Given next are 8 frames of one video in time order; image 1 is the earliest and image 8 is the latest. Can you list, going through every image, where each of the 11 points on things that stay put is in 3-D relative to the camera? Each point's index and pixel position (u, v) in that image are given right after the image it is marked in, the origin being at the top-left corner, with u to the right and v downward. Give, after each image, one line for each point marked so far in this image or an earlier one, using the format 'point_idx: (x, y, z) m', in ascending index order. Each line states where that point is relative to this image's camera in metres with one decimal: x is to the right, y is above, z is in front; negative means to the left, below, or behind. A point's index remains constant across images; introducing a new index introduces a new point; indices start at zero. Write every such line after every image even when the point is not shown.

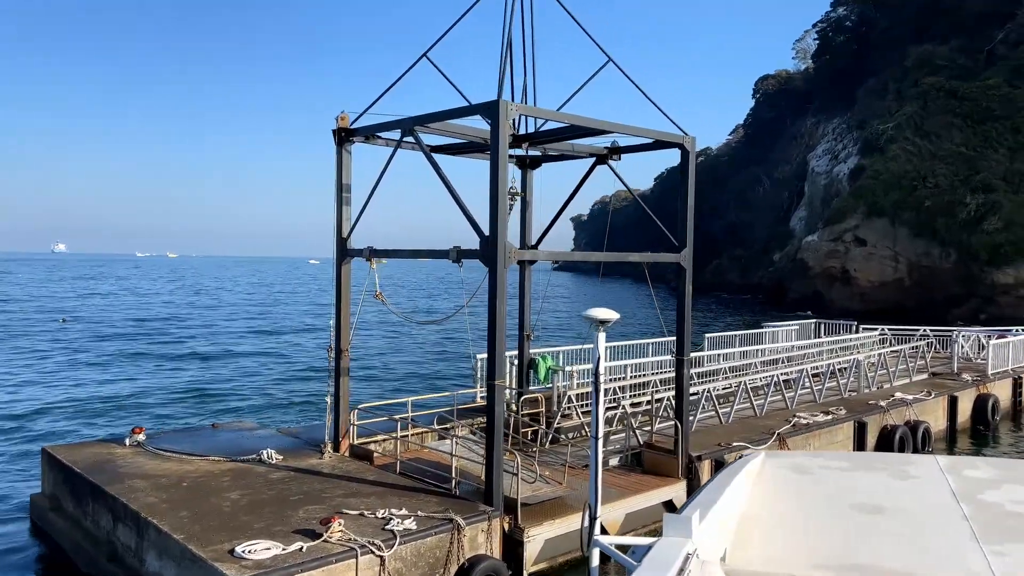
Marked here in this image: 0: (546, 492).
0: (+0.4, -2.6, +9.5) m
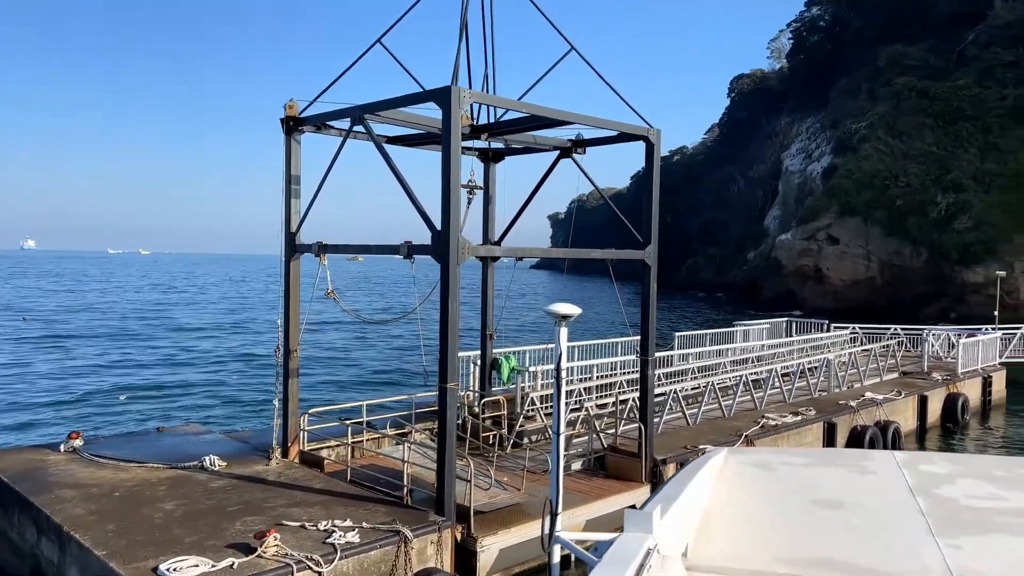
0: (-0.1, -2.5, +9.1) m
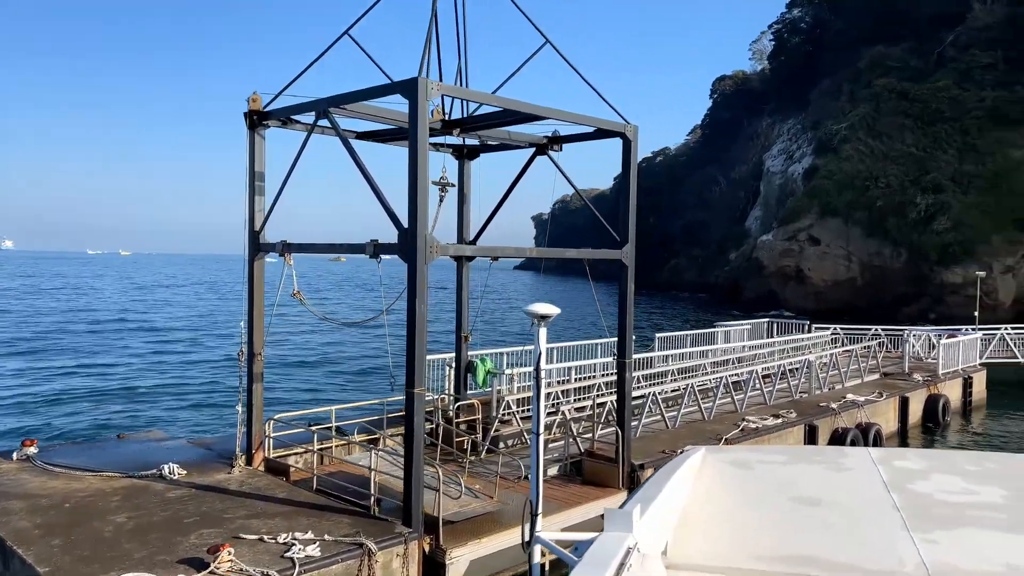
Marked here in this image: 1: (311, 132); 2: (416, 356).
0: (-0.4, -2.5, +8.7) m
1: (-2.4, +1.9, +9.0) m
2: (-1.0, -0.7, +7.7) m
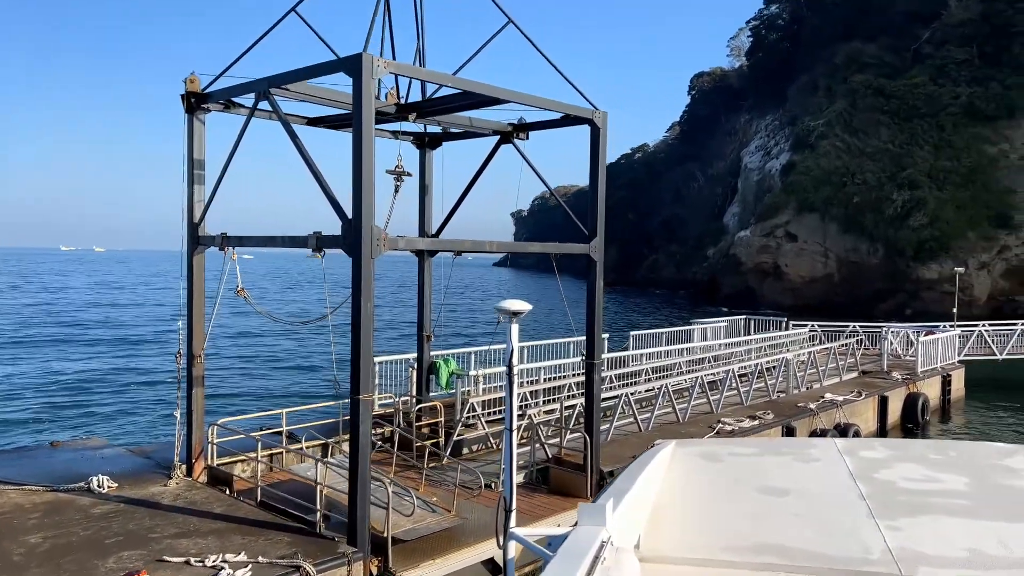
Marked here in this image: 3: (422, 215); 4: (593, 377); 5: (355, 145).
0: (-0.9, -2.5, +8.1) m
1: (-2.9, +1.9, +8.3) m
2: (-1.4, -0.7, +7.0) m
3: (-1.4, +1.1, +11.6) m
4: (+1.0, -1.2, +9.7) m
5: (-1.4, +1.3, +7.0) m
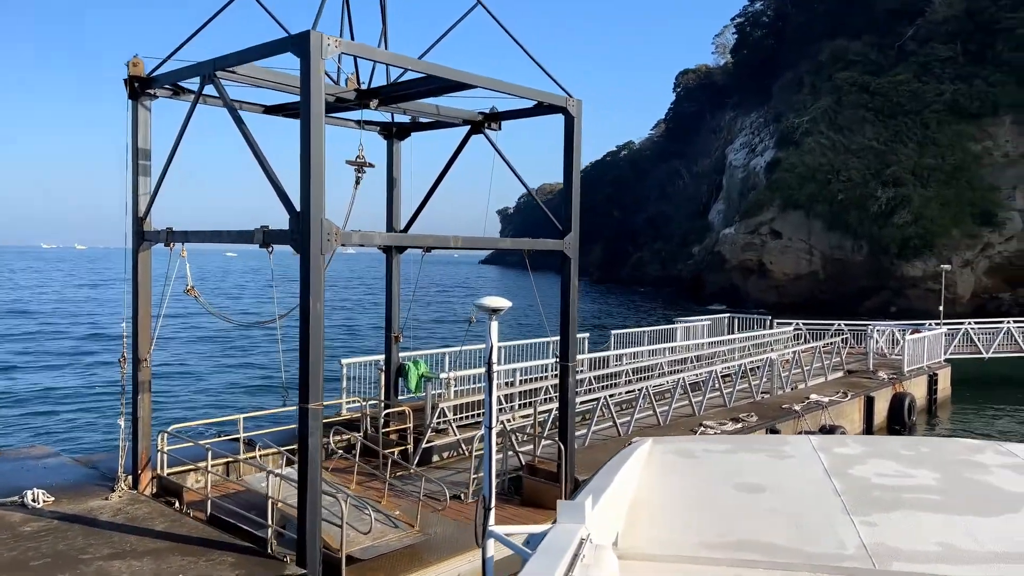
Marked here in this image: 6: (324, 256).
0: (-1.2, -2.5, +7.5) m
1: (-3.2, +1.9, +7.7) m
2: (-1.7, -0.7, +6.4) m
3: (-1.8, +1.1, +11.0) m
4: (+0.7, -1.1, +9.2) m
5: (-1.8, +1.3, +6.4) m
6: (-1.6, +0.3, +6.5) m
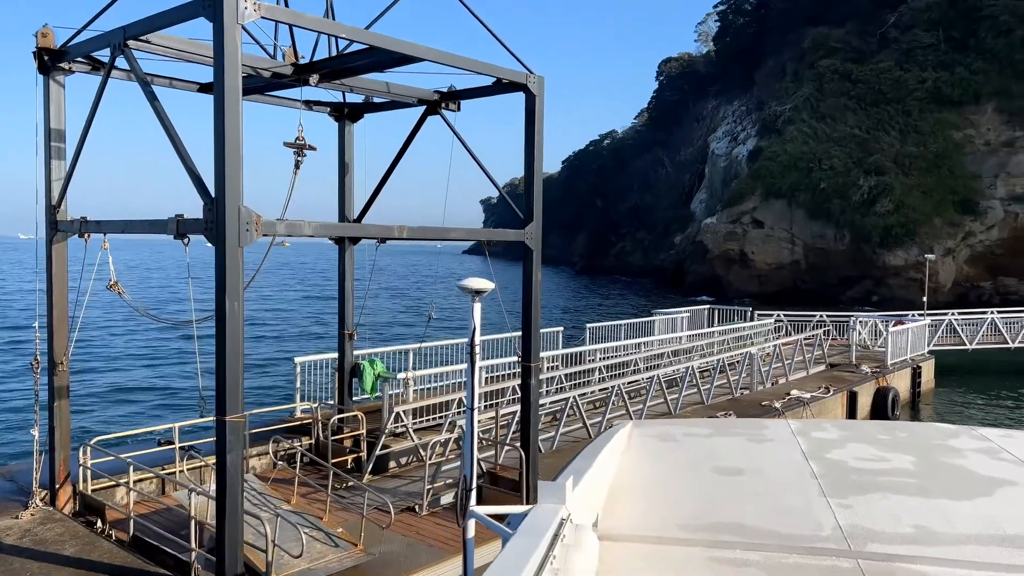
0: (-1.6, -2.4, +6.8) m
1: (-3.7, +1.9, +6.9) m
2: (-2.1, -0.6, +5.7) m
3: (-2.3, +1.2, +10.2) m
4: (+0.2, -1.1, +8.5) m
5: (-2.2, +1.3, +5.6) m
6: (-2.0, +0.3, +5.7) m
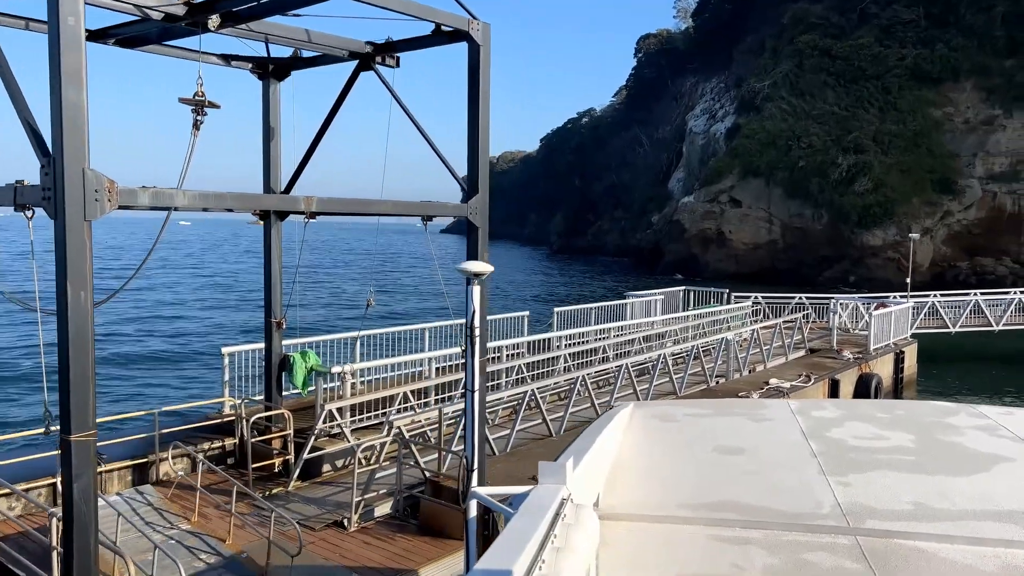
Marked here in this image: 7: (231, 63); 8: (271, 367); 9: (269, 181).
0: (-2.1, -2.3, +5.7) m
1: (-4.2, +2.1, +5.6) m
2: (-2.6, -0.6, +4.5) m
3: (-2.9, +1.4, +9.0) m
4: (-0.4, -0.9, +7.4) m
5: (-2.7, +1.4, +4.4) m
6: (-2.5, +0.4, +4.5) m
7: (-3.2, +2.6, +8.6) m
8: (-2.9, -1.0, +9.2) m
9: (-2.9, +1.3, +9.0) m
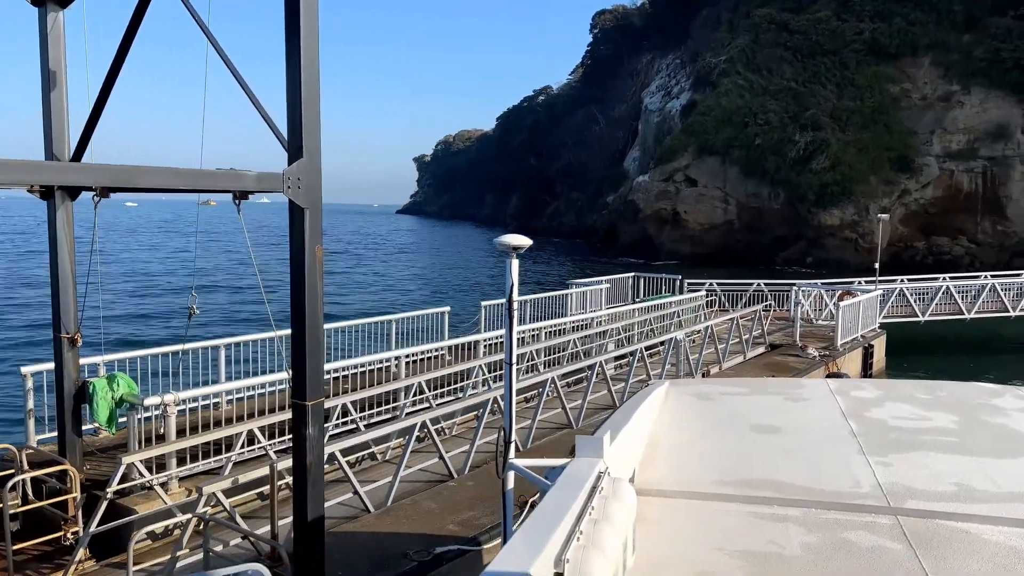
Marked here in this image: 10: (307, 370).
0: (-3.0, -2.4, +3.4) m
1: (-5.1, +1.9, +3.1) m
2: (-3.5, -0.7, +2.1) m
3: (-4.0, +1.4, +6.6) m
4: (-1.4, -1.0, +5.2) m
5: (-3.5, +1.3, +2.0) m
6: (-3.4, +0.2, +2.1) m
7: (-4.3, +2.5, +6.2) m
8: (-4.0, -1.0, +6.9) m
9: (-4.0, +1.2, +6.6) m
10: (-1.3, -0.5, +5.2) m
